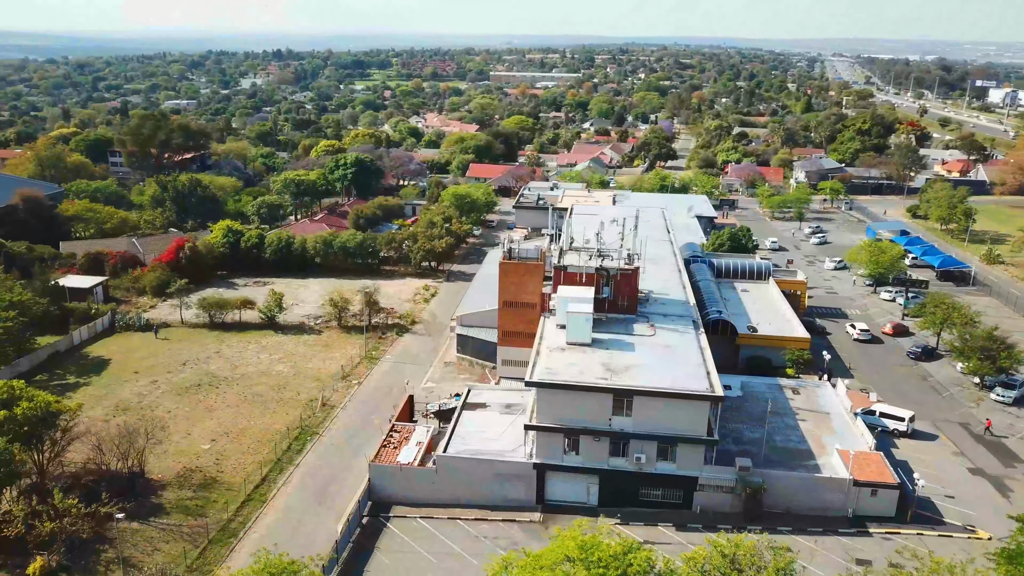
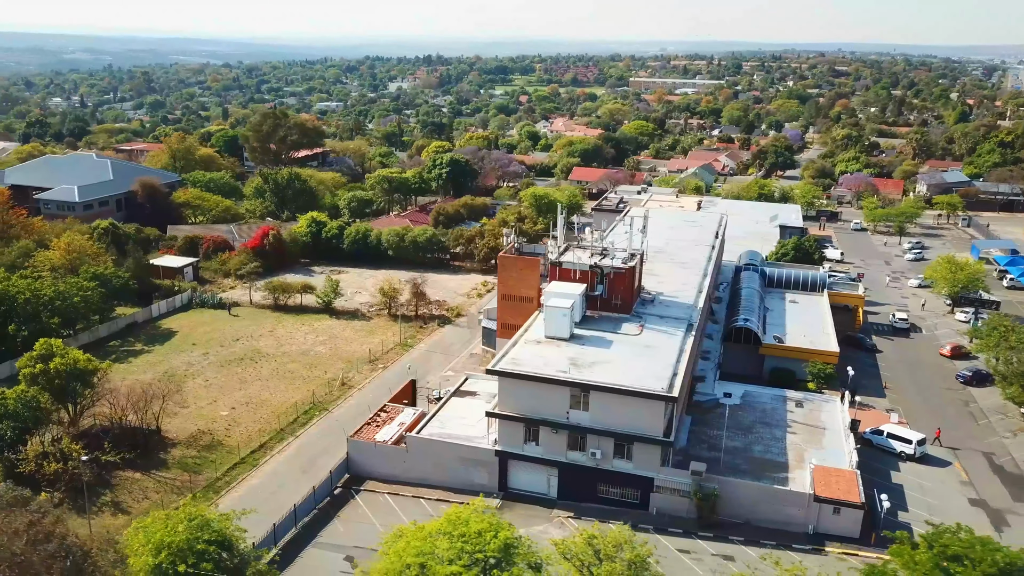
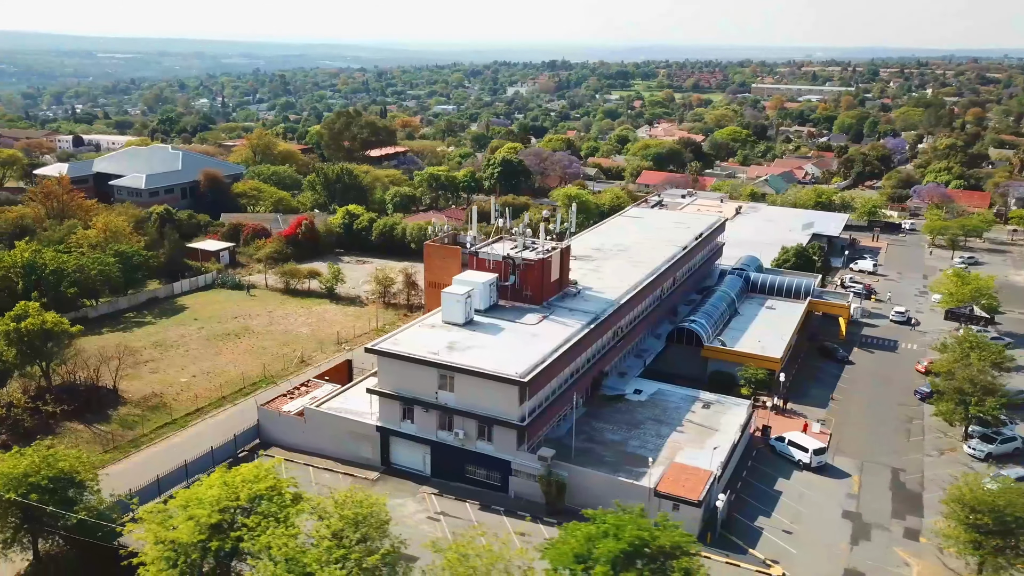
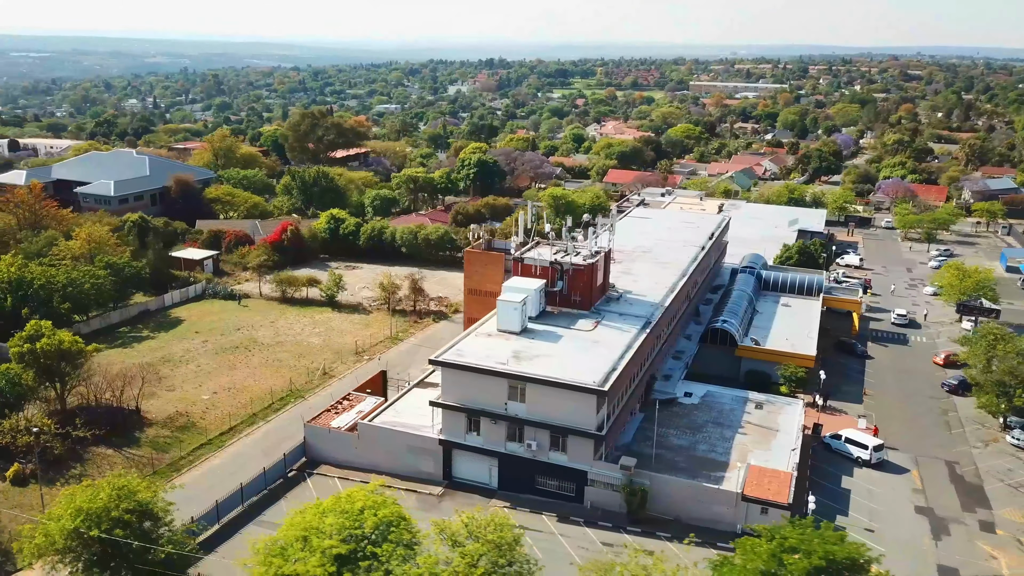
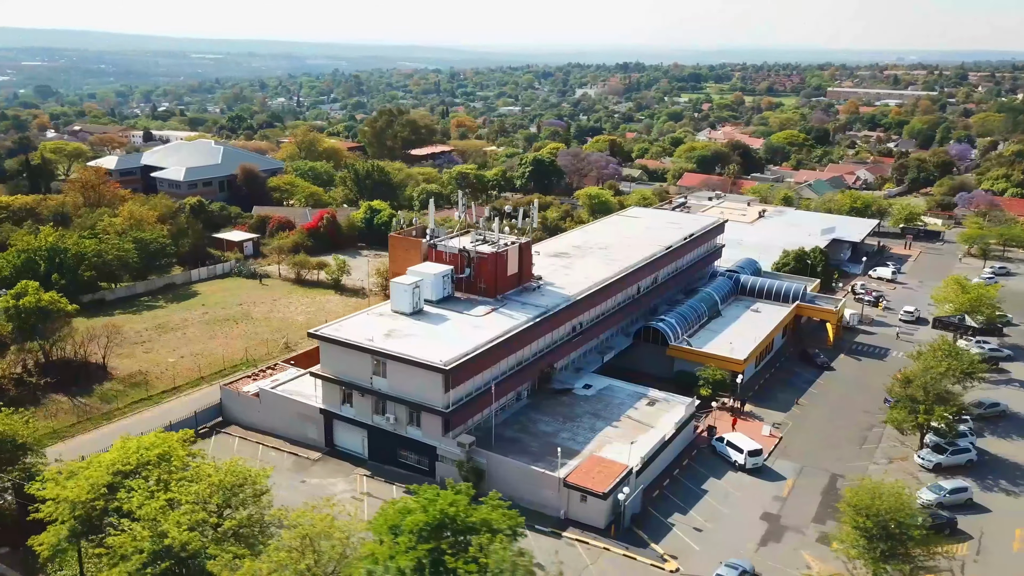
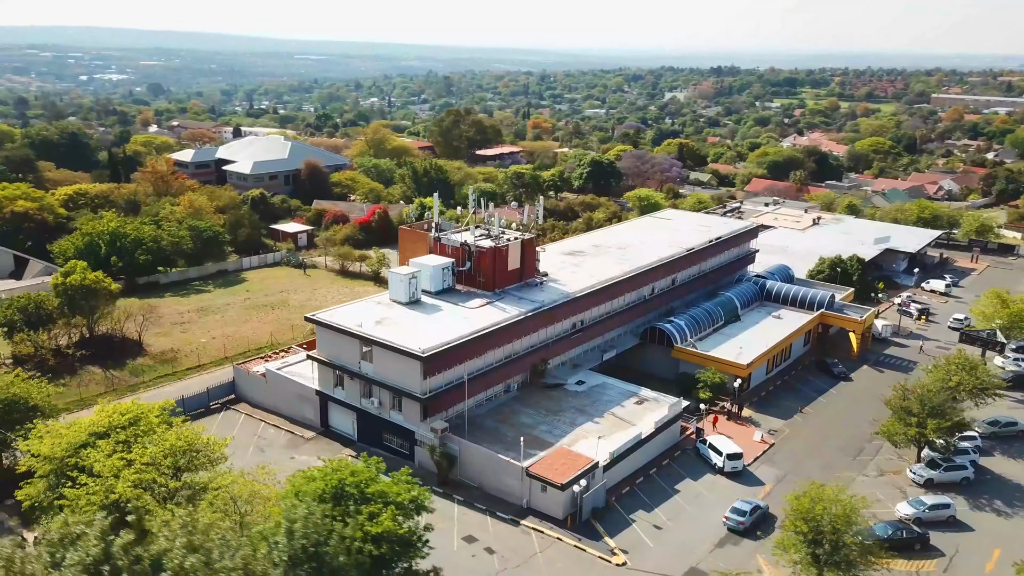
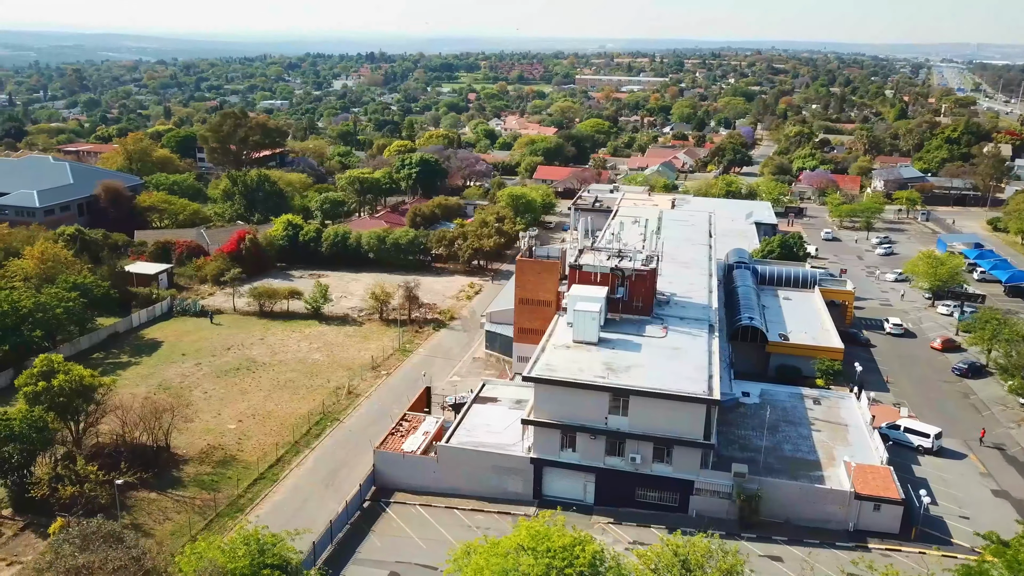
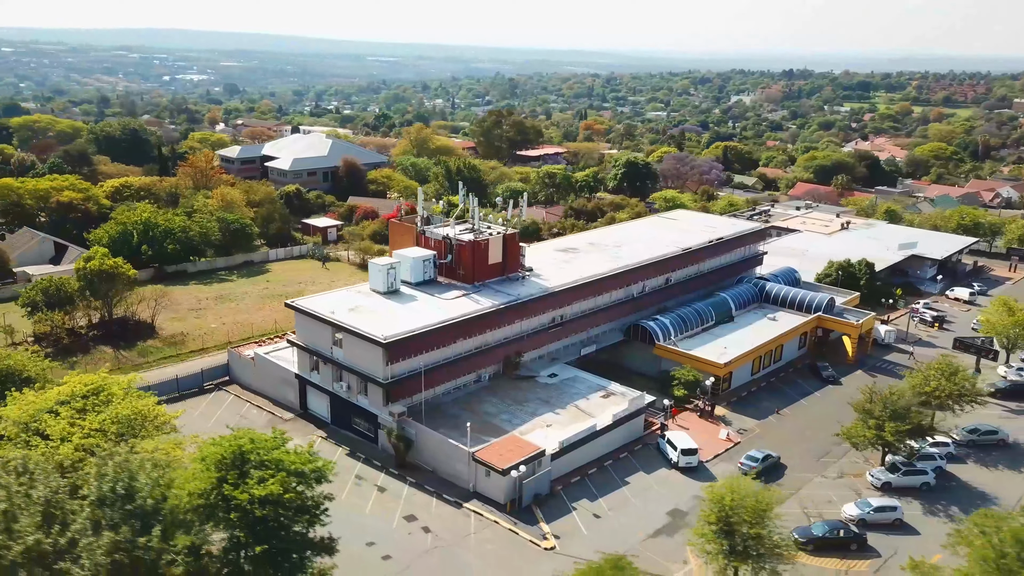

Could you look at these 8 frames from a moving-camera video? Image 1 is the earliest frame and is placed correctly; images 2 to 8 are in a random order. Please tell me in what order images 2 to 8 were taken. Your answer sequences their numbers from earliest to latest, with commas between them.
7, 2, 4, 3, 5, 6, 8
